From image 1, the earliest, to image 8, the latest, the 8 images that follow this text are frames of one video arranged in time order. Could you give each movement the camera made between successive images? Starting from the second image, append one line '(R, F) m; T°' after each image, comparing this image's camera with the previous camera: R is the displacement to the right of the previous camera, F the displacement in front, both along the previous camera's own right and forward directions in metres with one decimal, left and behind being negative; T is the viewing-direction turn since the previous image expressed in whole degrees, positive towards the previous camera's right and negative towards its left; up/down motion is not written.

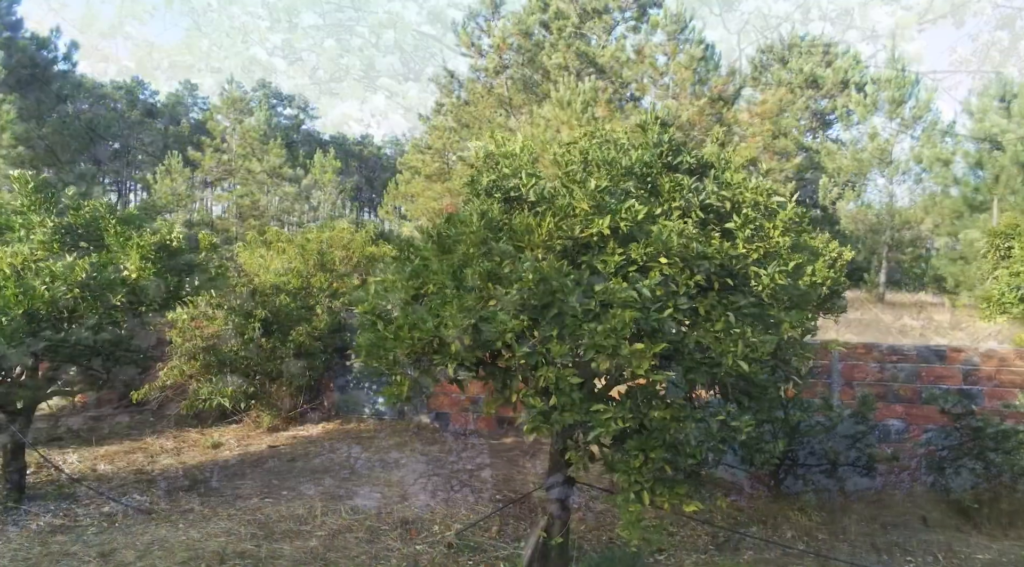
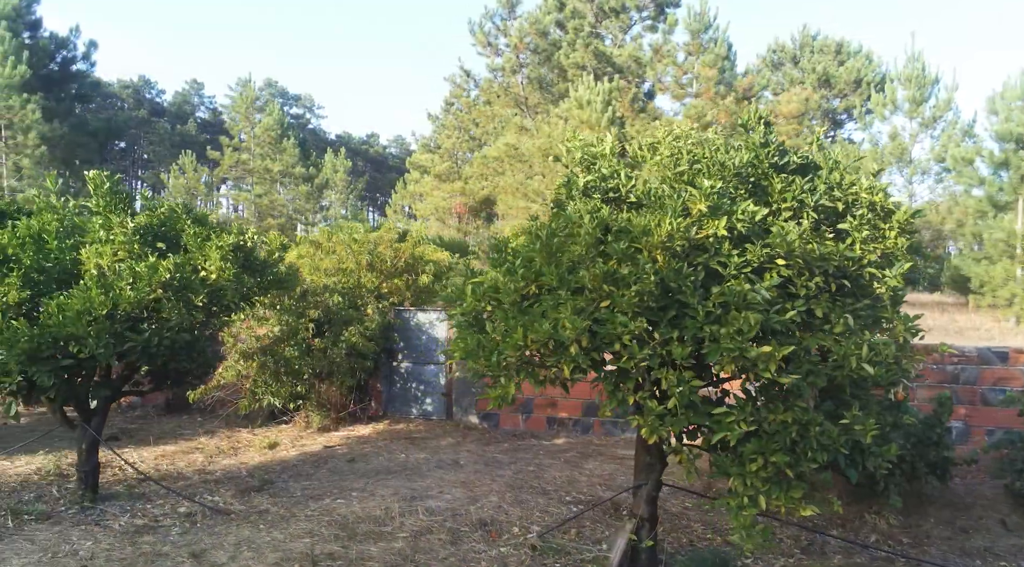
(-0.5, 0.0) m; -1°
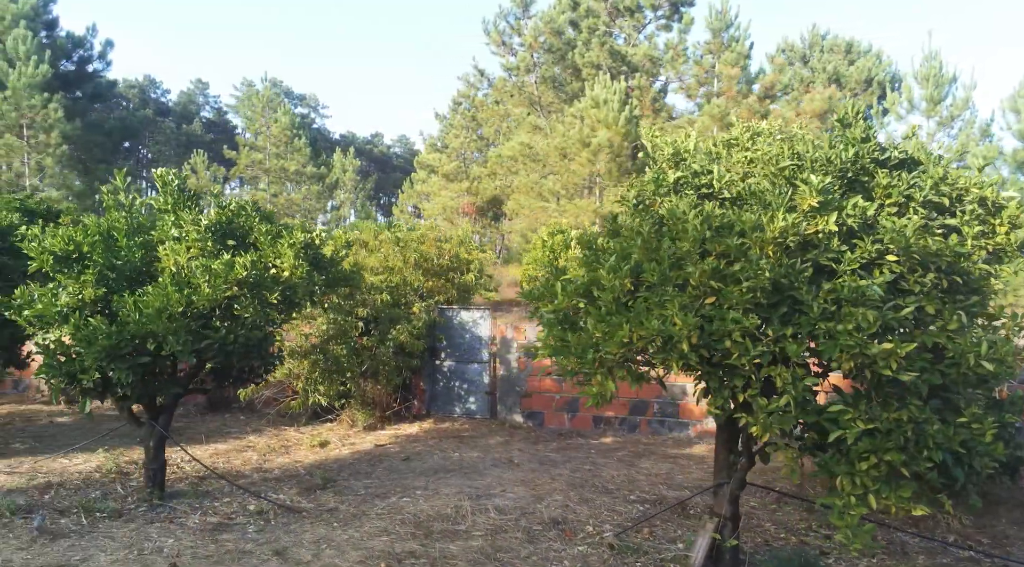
(-0.4, 0.0) m; 0°
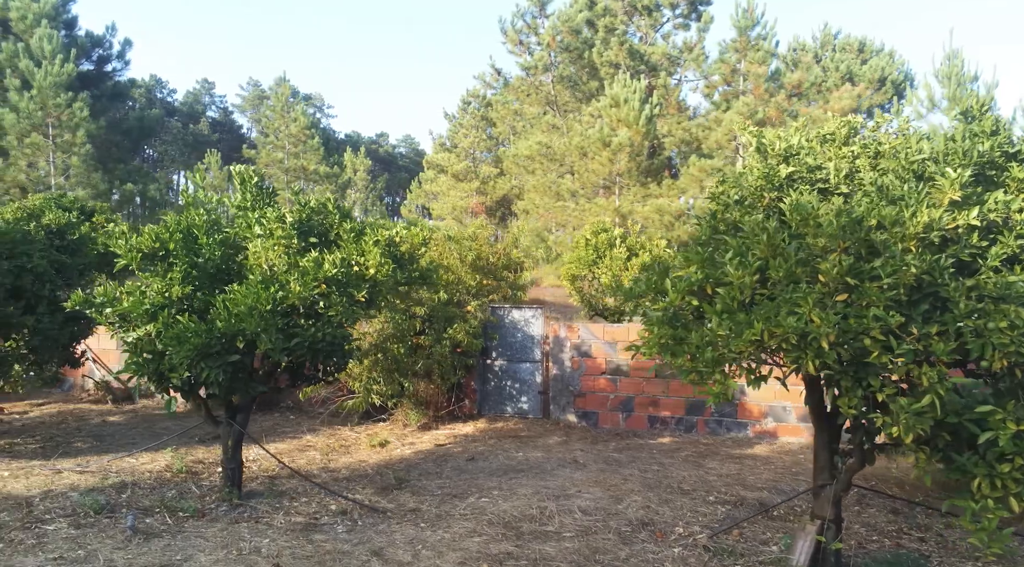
(-0.5, +0.1) m; -1°
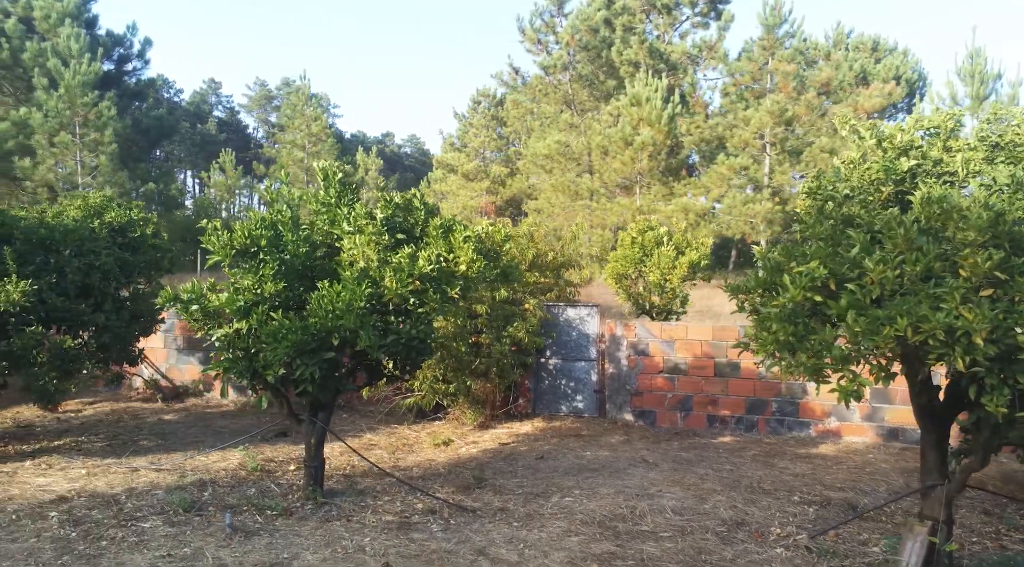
(-0.5, +0.1) m; -1°
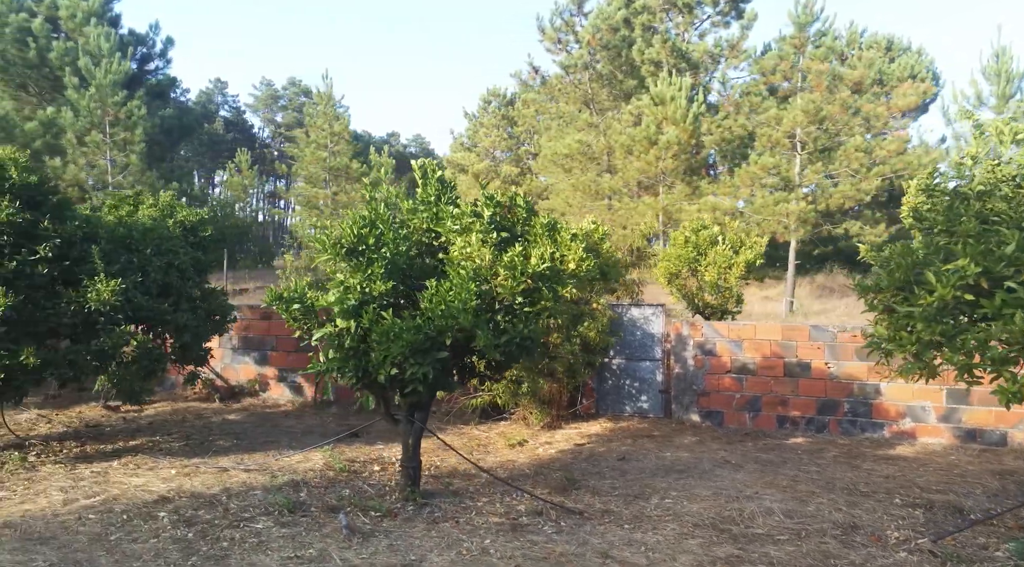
(-0.6, +0.1) m; -1°
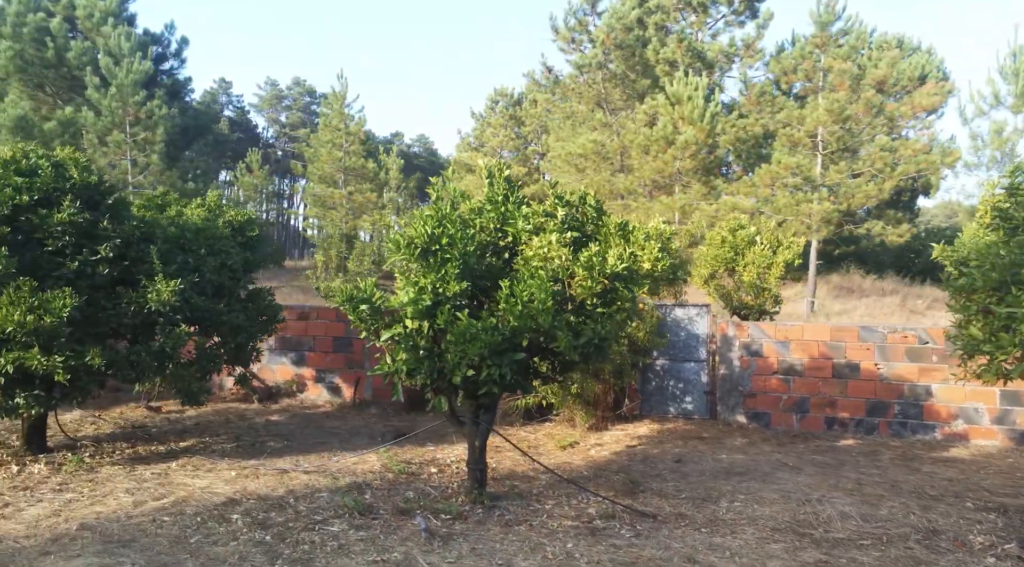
(-0.4, +0.1) m; 0°
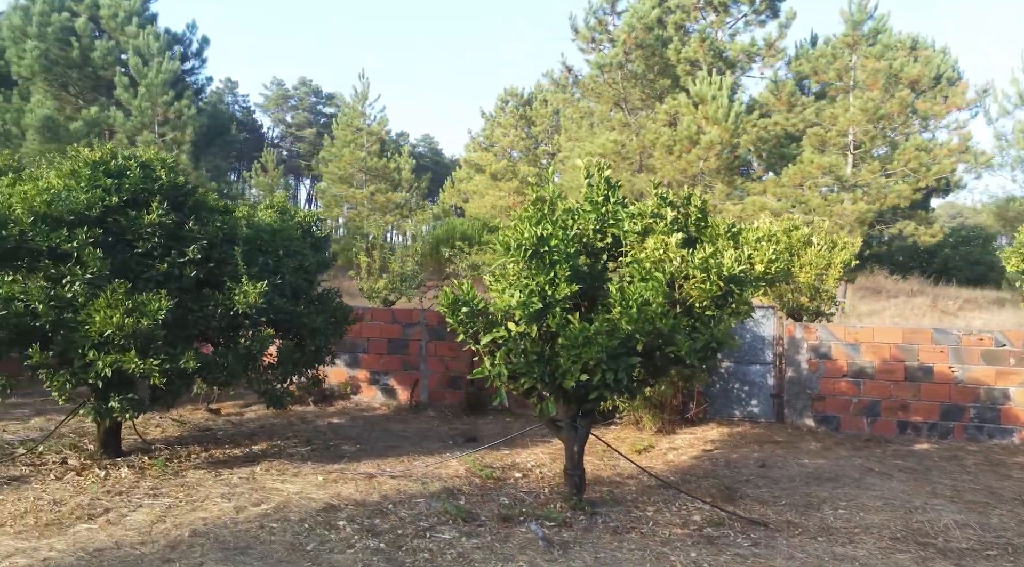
(-0.6, +0.1) m; -1°
